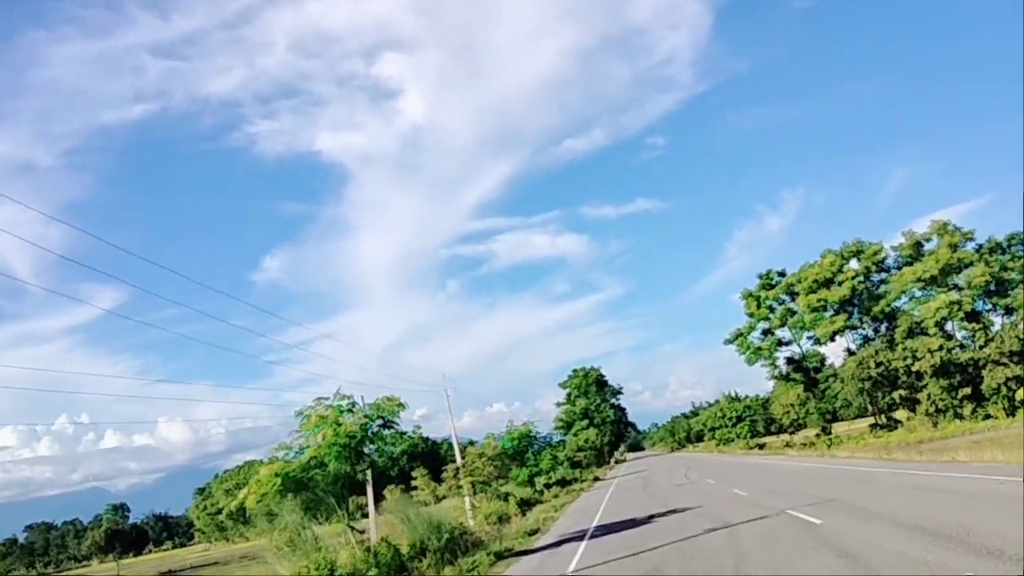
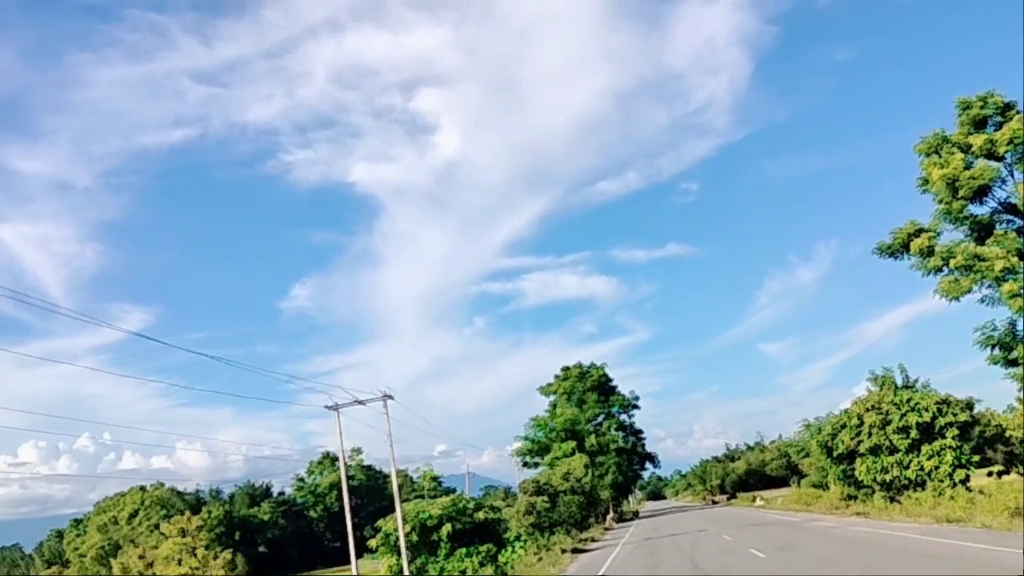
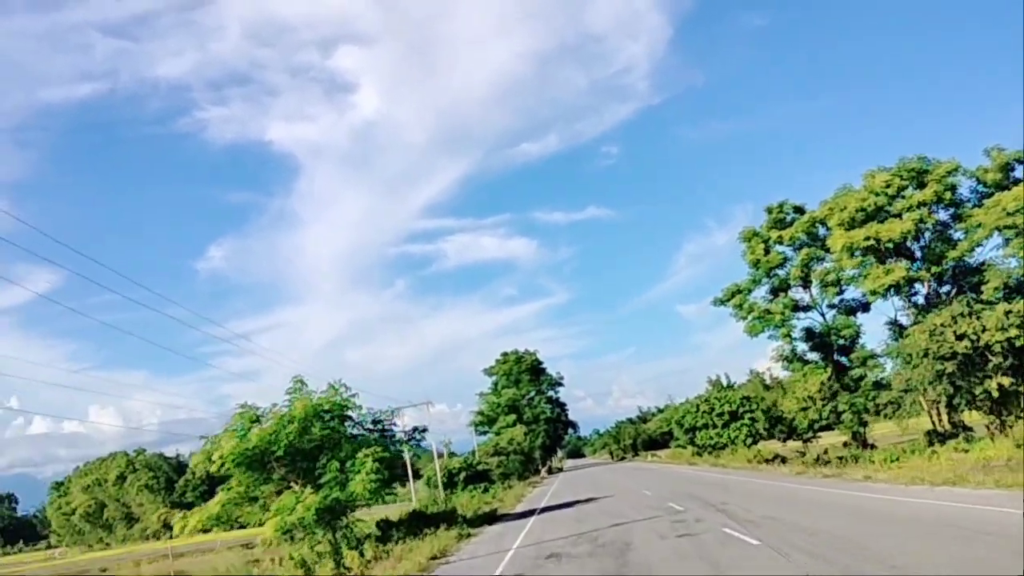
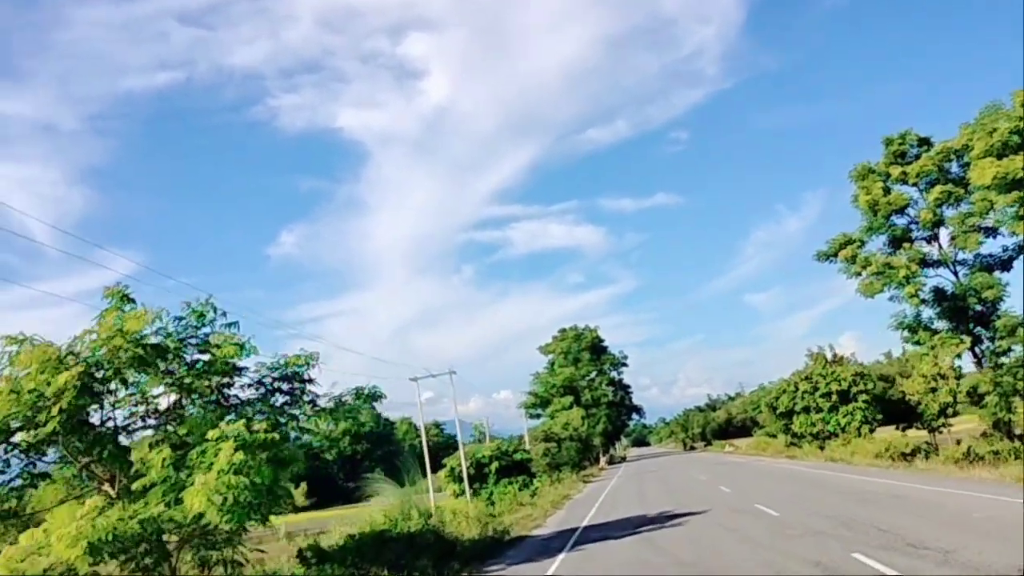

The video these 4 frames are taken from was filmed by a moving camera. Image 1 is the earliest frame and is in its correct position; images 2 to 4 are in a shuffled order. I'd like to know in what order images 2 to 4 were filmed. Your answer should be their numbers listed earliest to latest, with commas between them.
3, 4, 2
